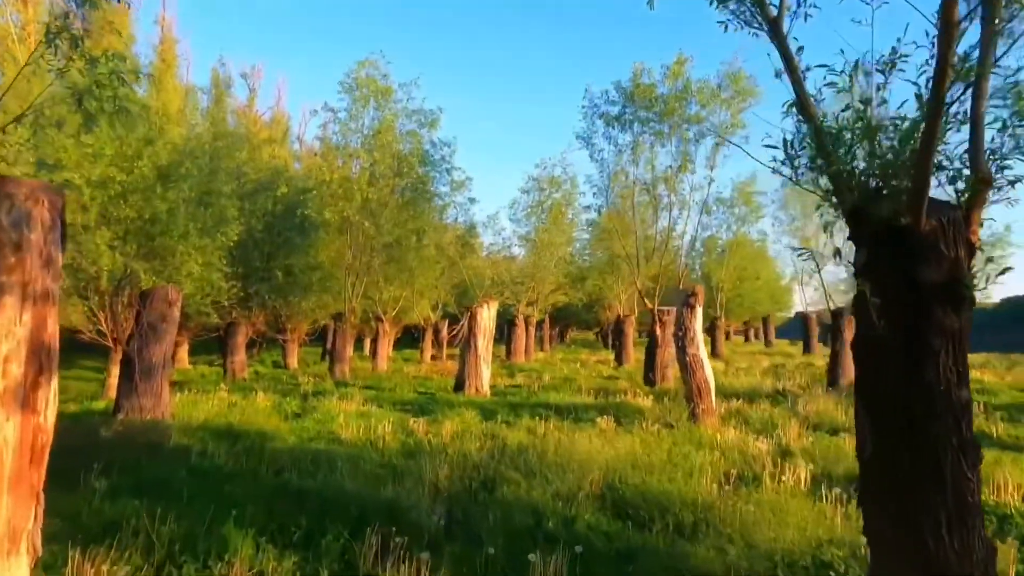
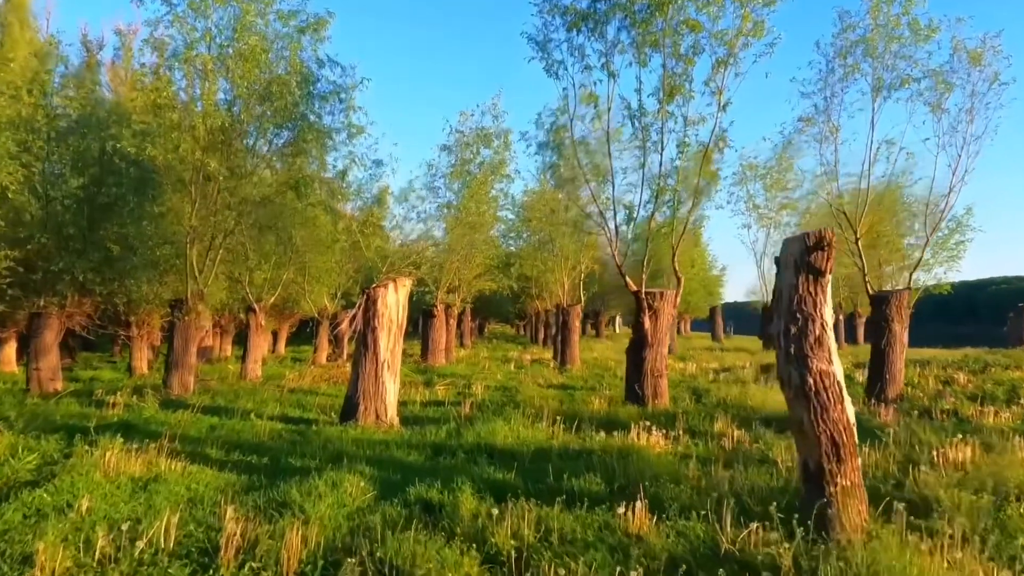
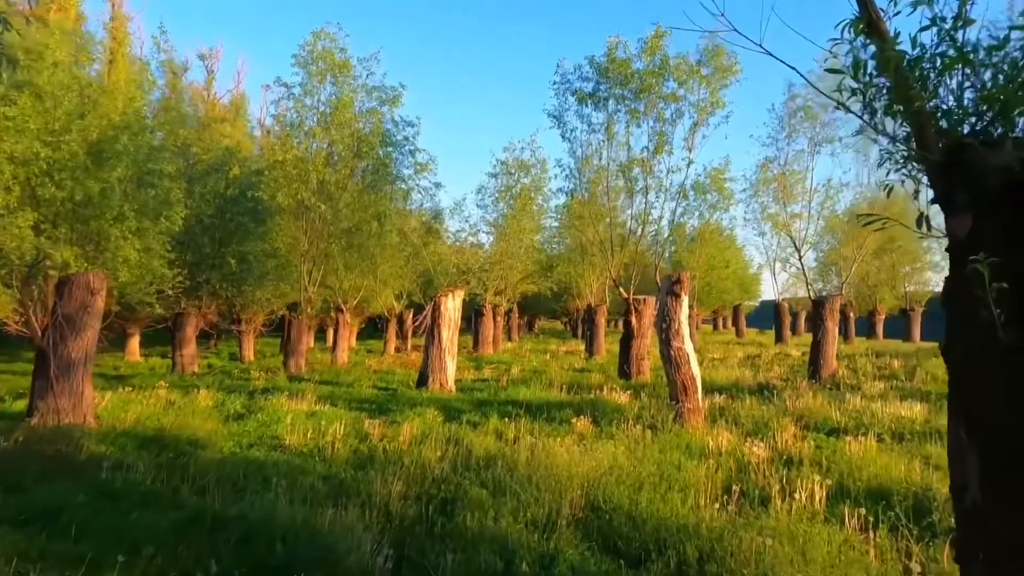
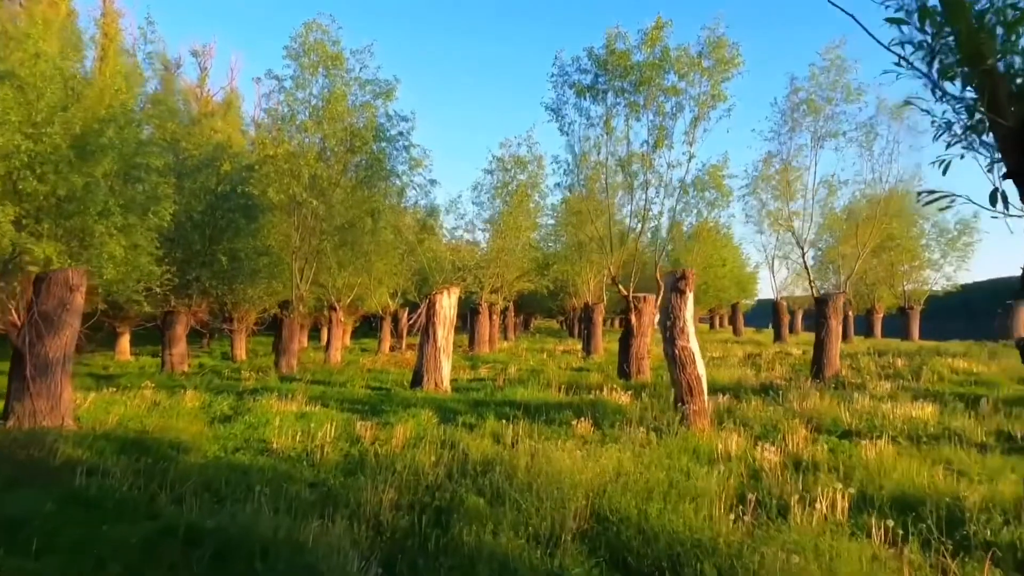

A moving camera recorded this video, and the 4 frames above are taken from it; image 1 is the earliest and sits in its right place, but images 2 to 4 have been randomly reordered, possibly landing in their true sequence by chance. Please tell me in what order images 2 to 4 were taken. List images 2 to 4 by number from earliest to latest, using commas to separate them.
3, 4, 2
